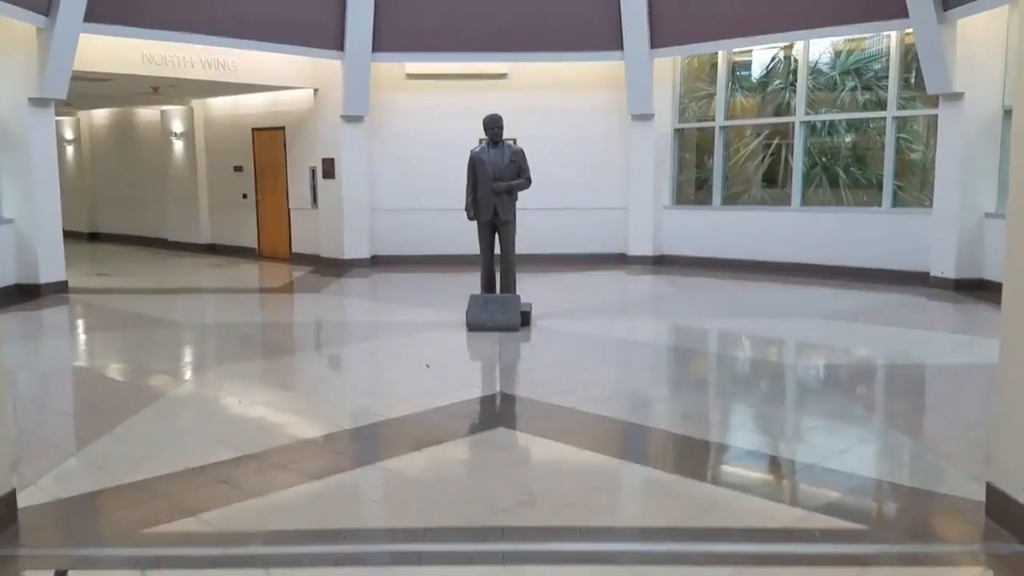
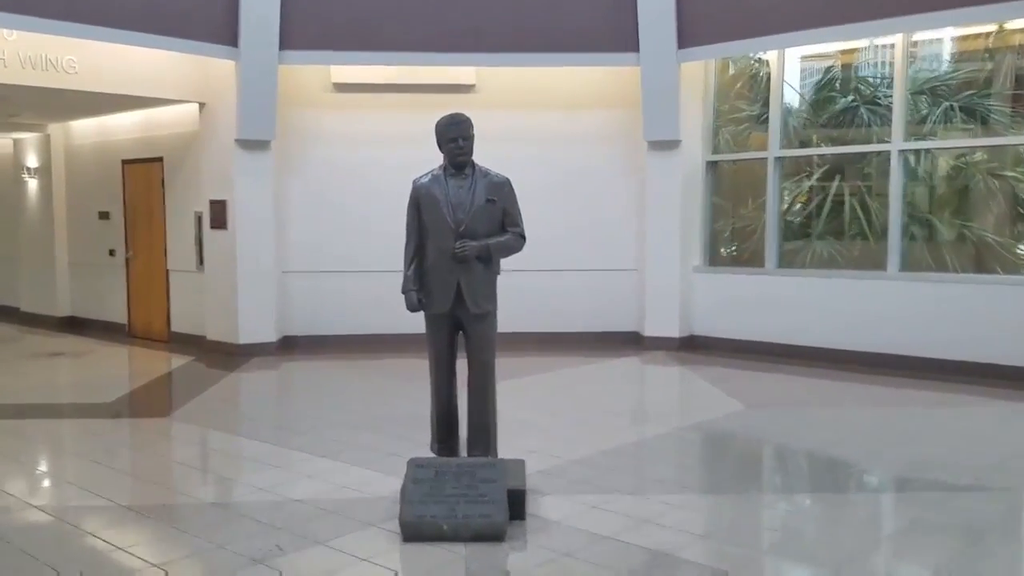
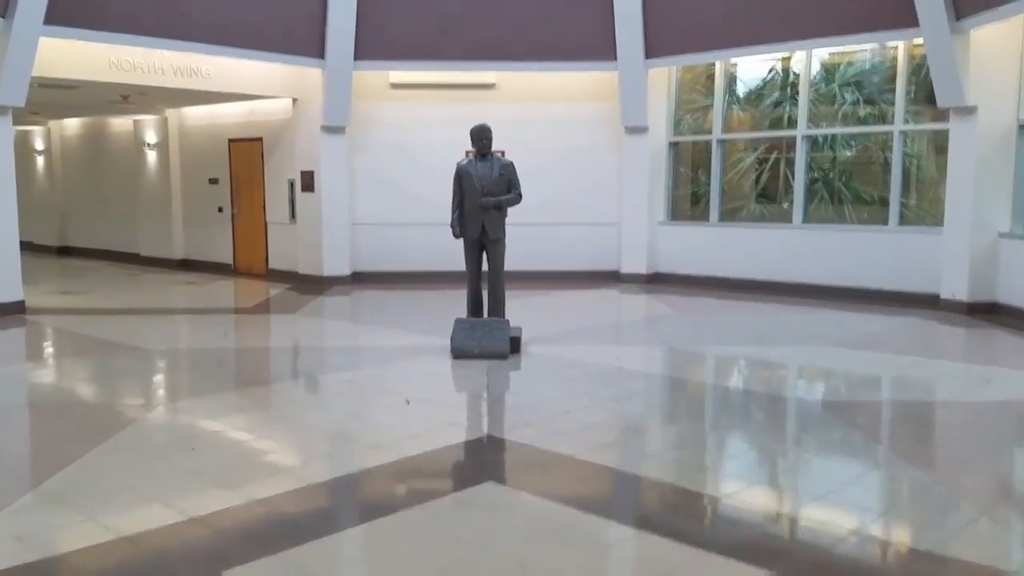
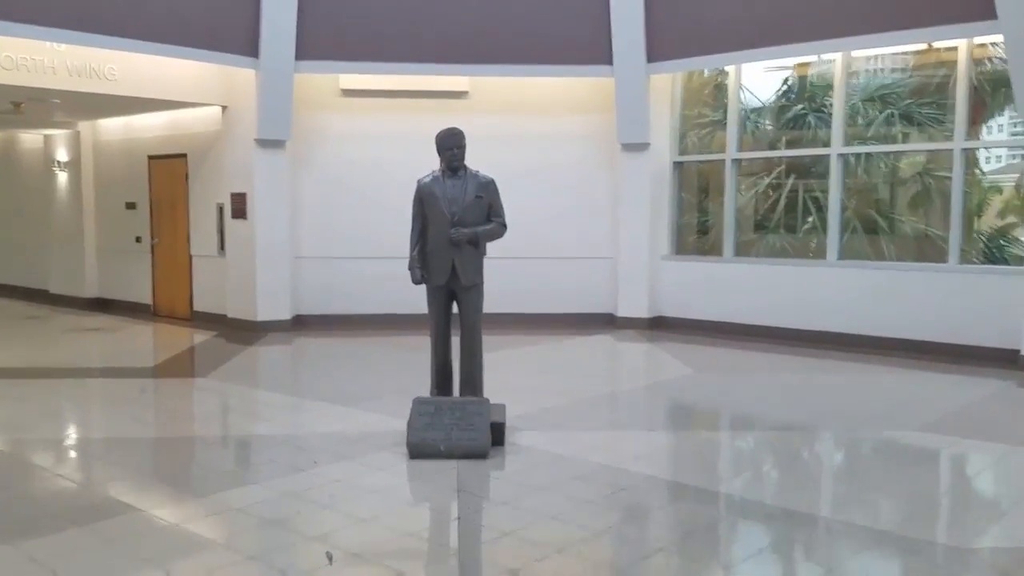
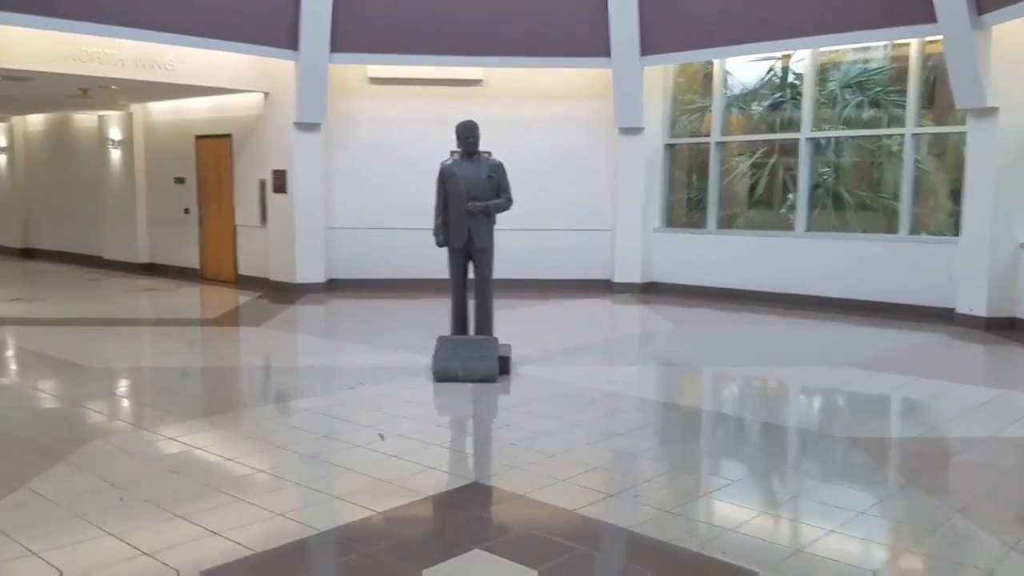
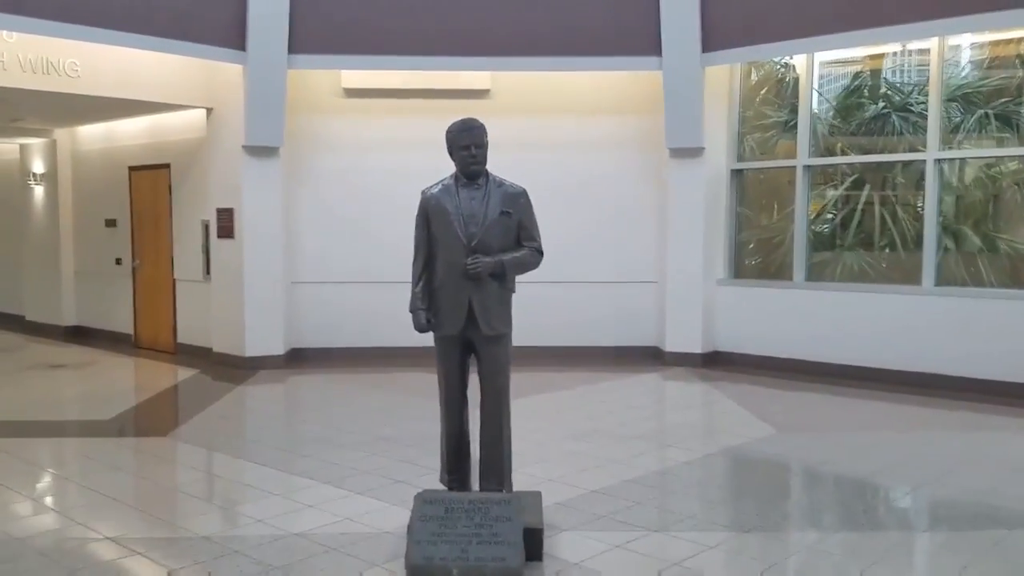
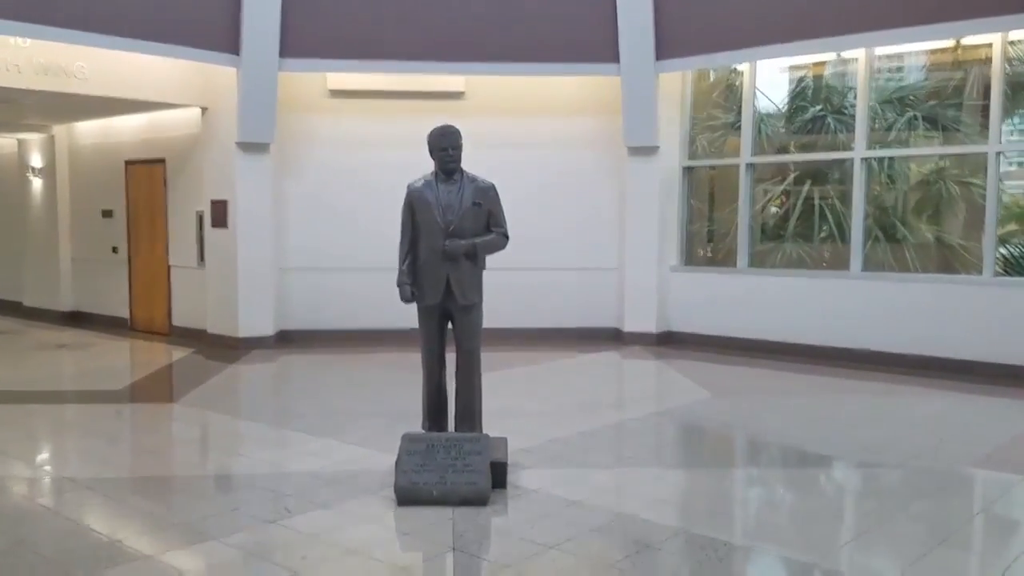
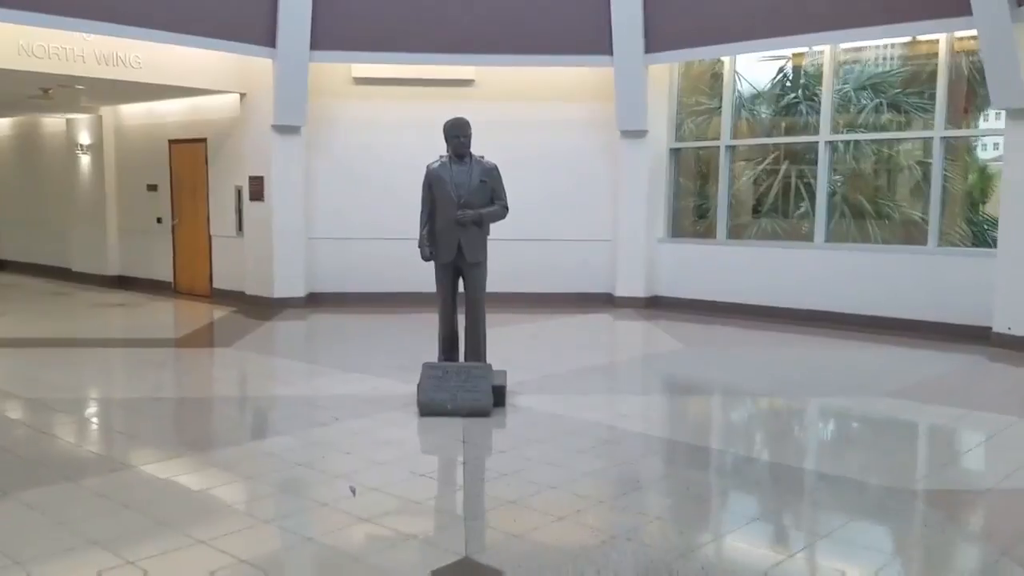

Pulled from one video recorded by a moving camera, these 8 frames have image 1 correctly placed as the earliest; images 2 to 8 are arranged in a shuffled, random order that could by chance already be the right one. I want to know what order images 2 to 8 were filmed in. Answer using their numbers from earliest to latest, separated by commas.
3, 5, 8, 4, 7, 2, 6
